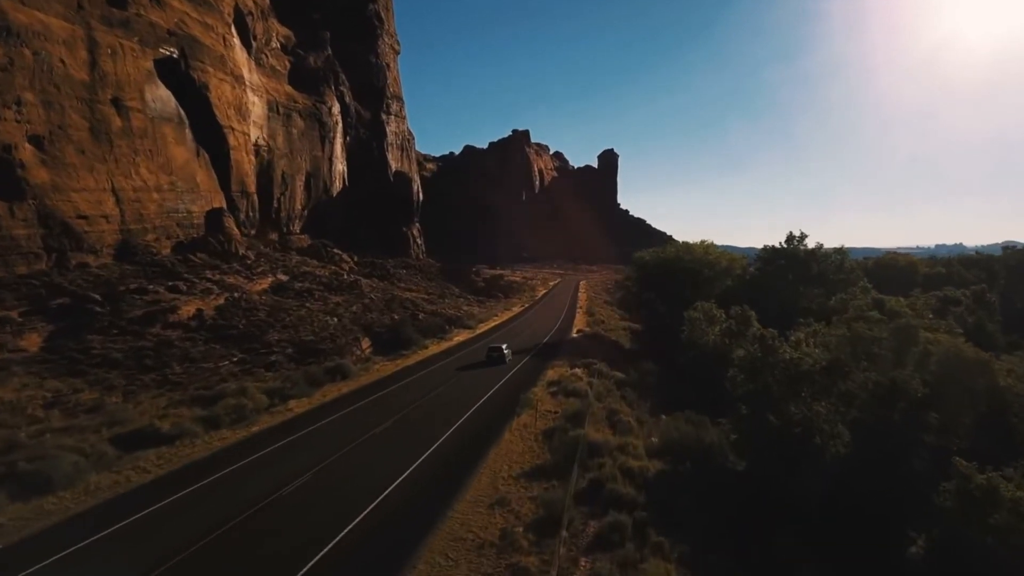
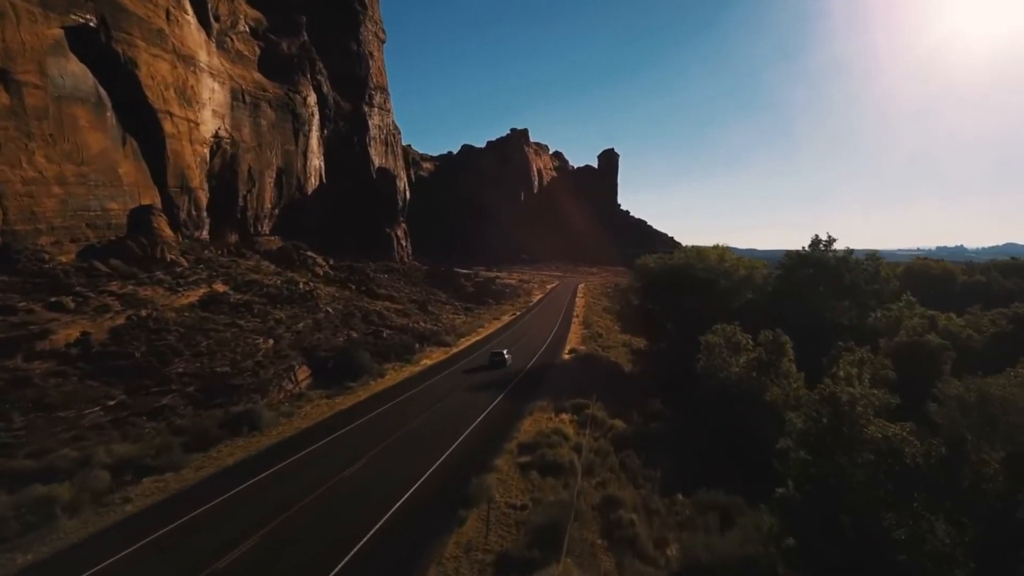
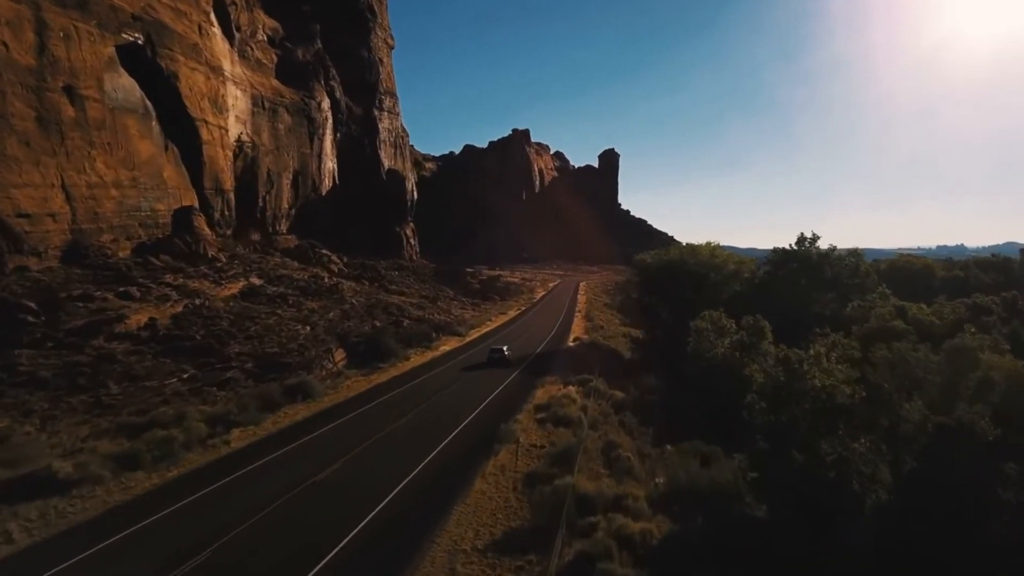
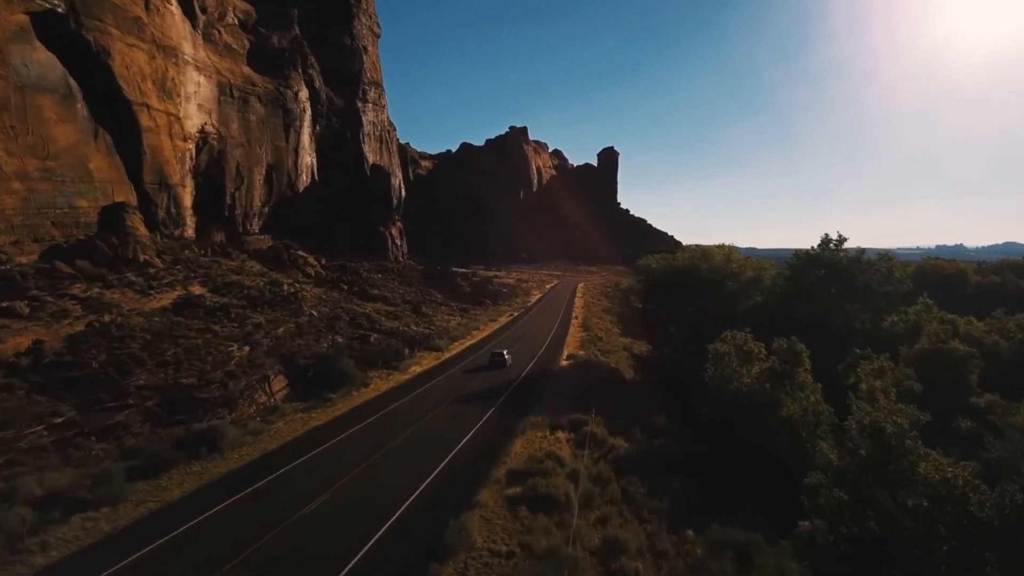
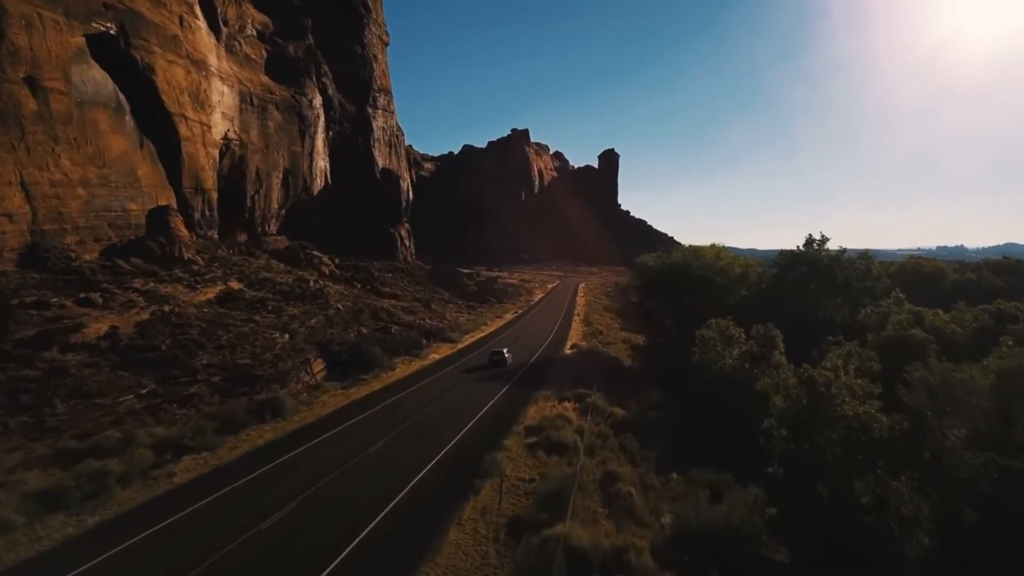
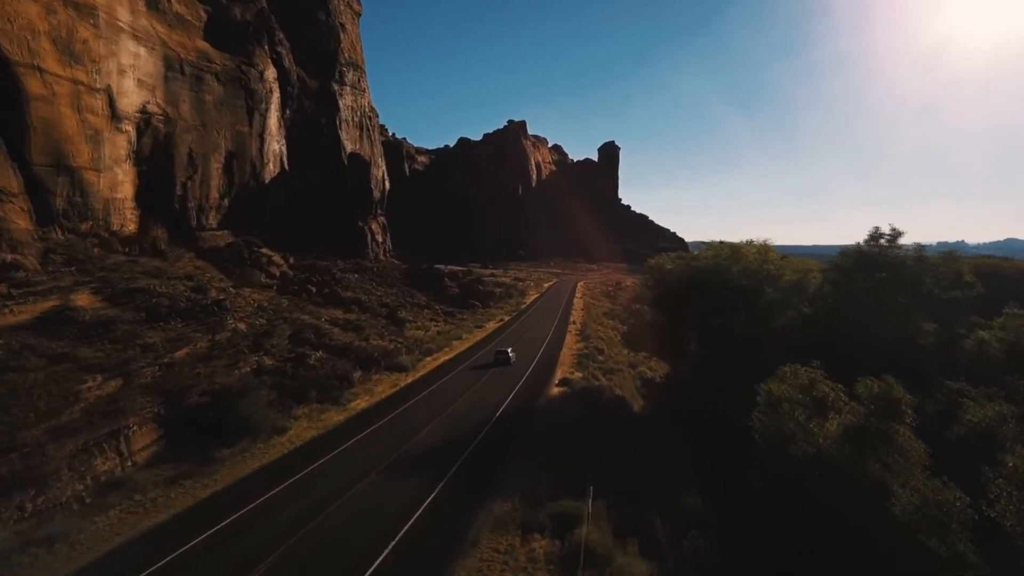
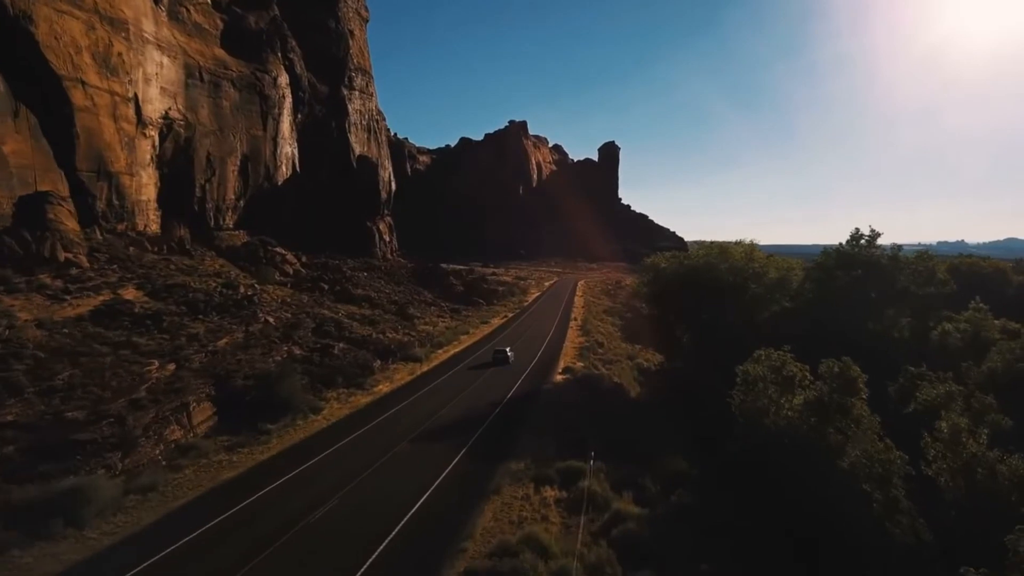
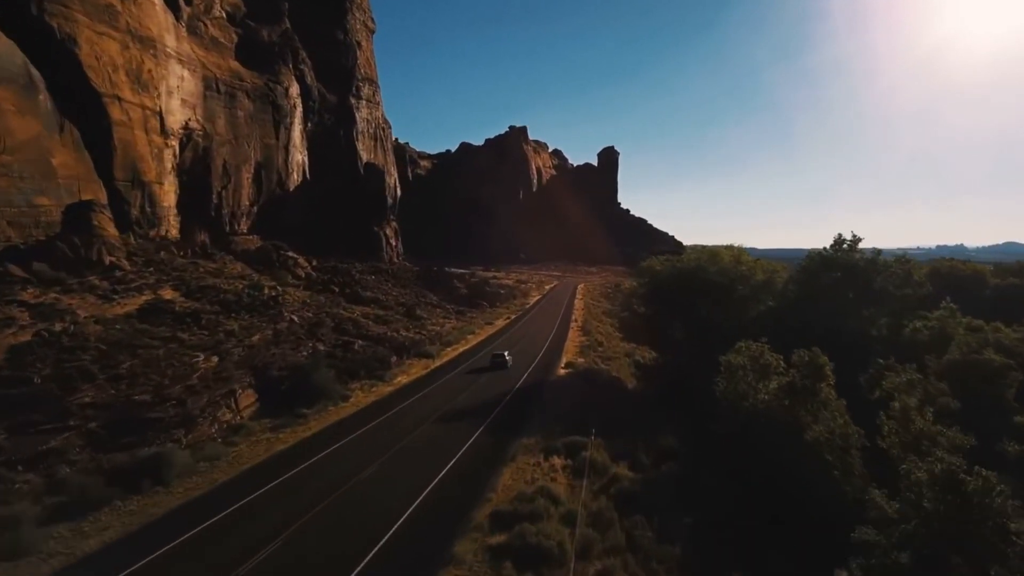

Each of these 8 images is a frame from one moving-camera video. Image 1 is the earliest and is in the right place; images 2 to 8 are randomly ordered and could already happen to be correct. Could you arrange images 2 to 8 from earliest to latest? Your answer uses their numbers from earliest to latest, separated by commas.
3, 5, 2, 4, 8, 7, 6
